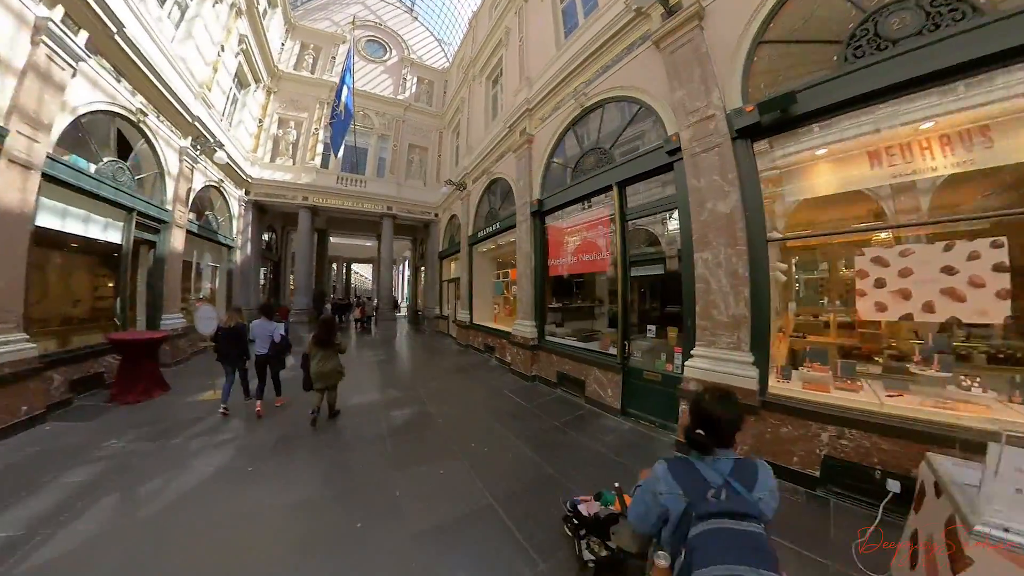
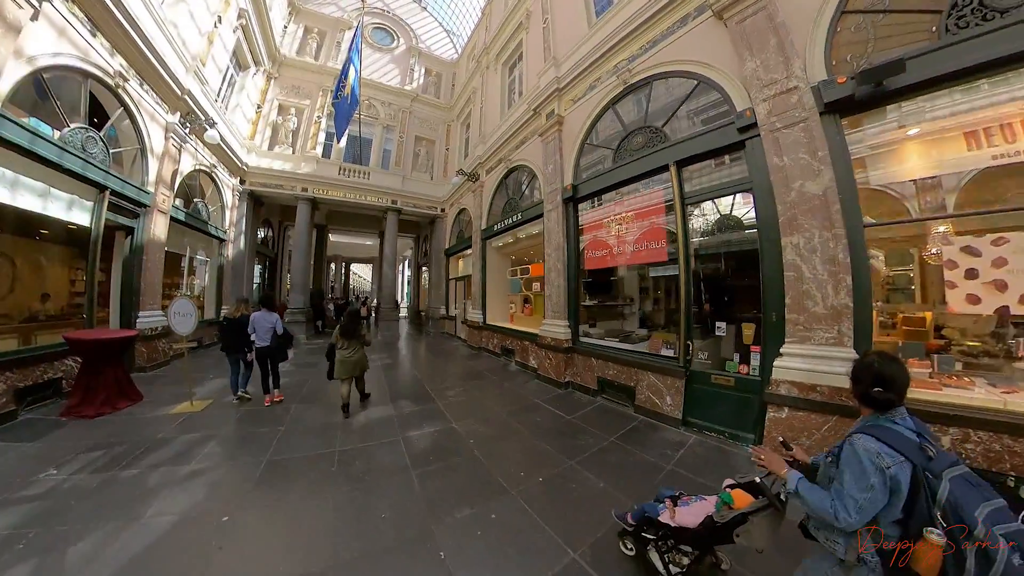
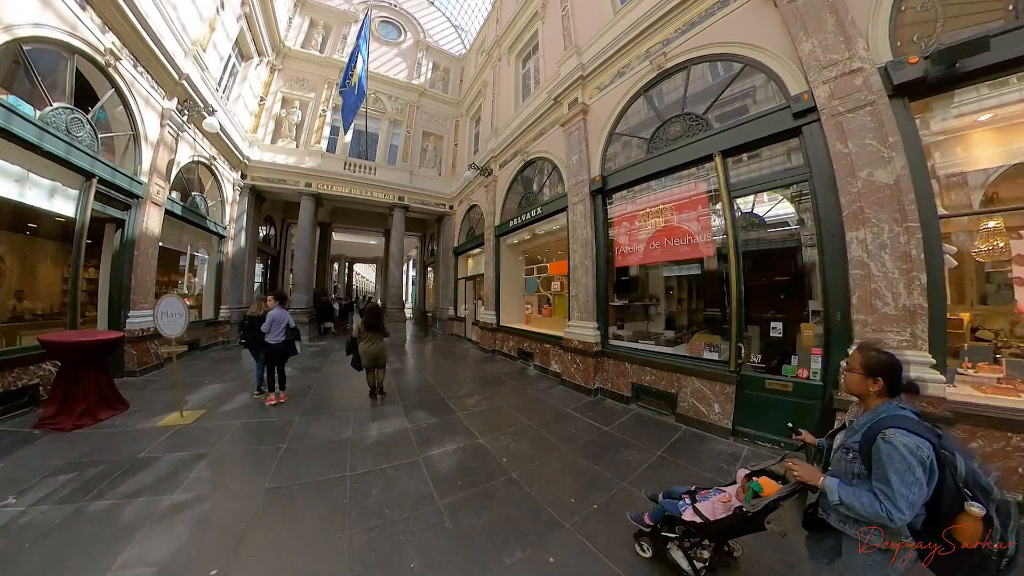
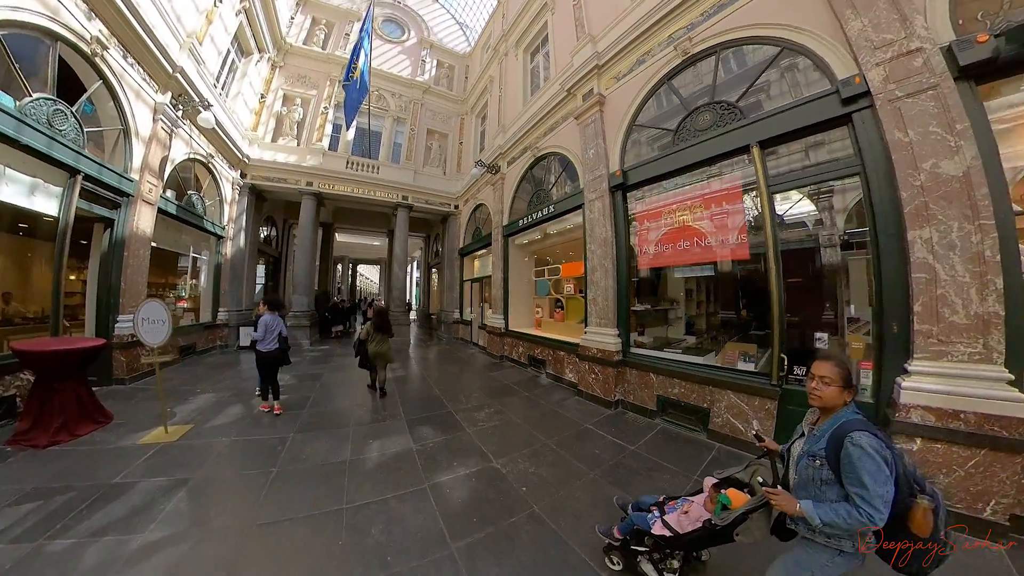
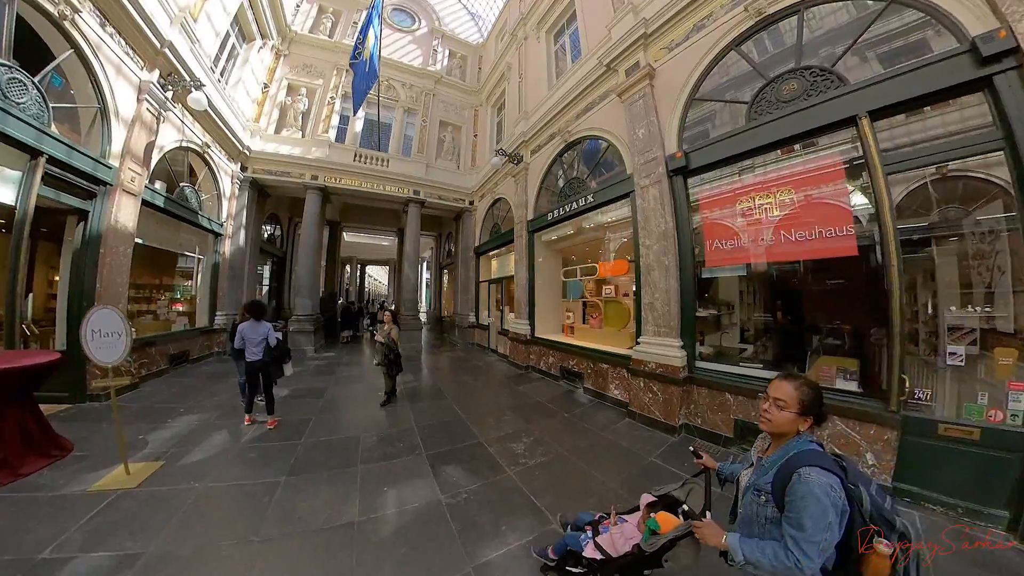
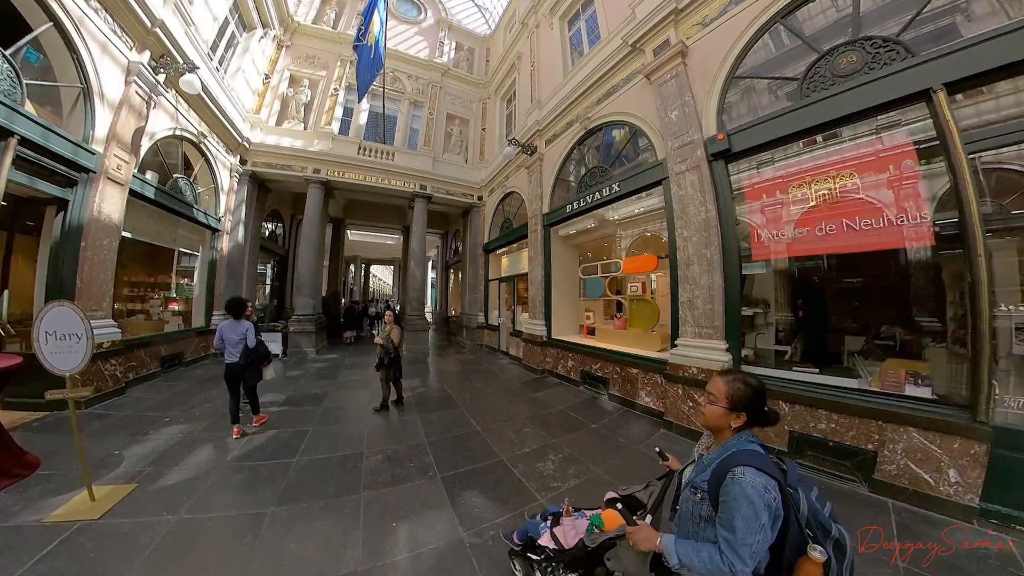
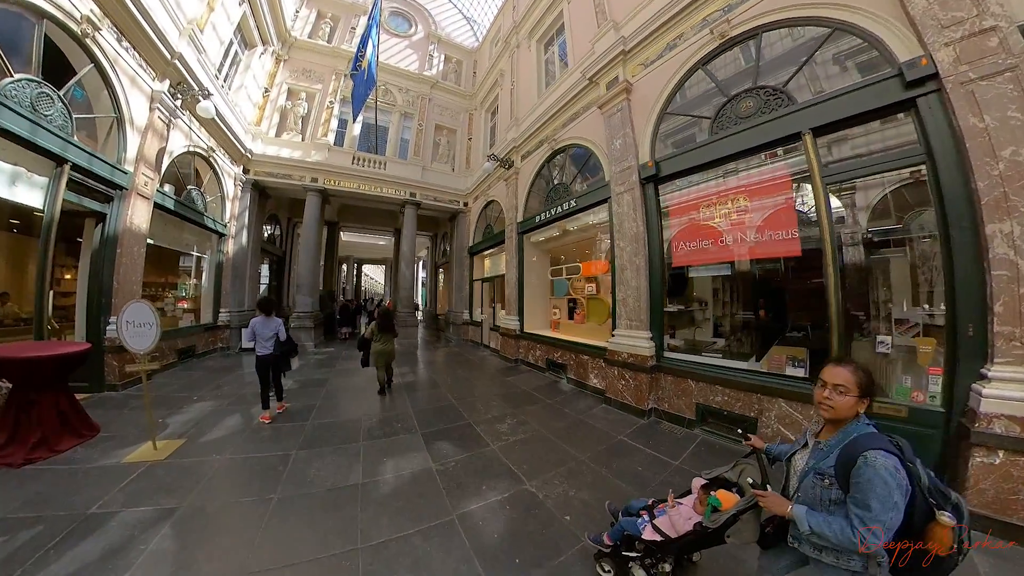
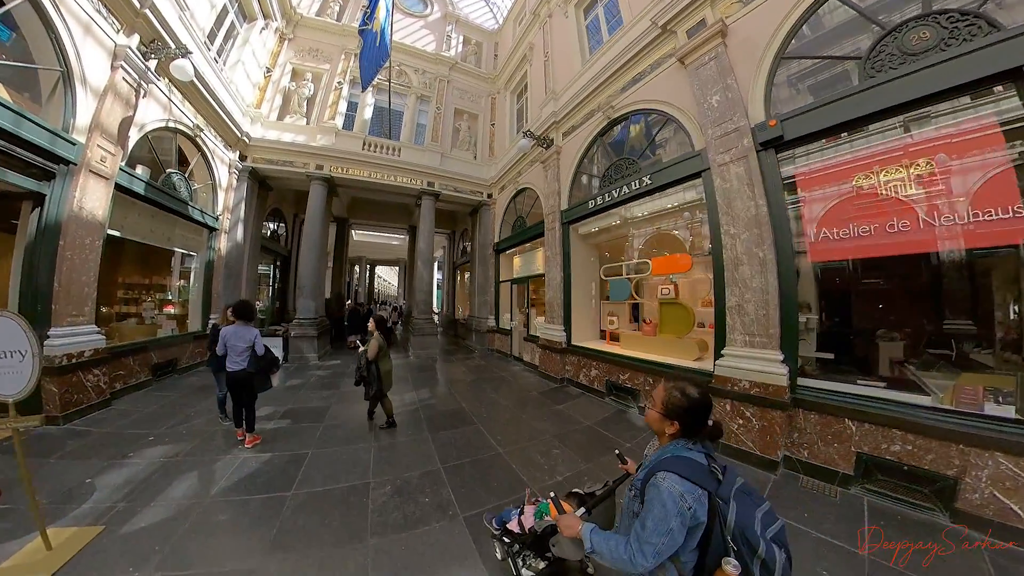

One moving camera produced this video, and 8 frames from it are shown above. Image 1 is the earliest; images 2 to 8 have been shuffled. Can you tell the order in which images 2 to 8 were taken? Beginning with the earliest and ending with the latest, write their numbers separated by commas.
2, 3, 4, 7, 5, 6, 8
